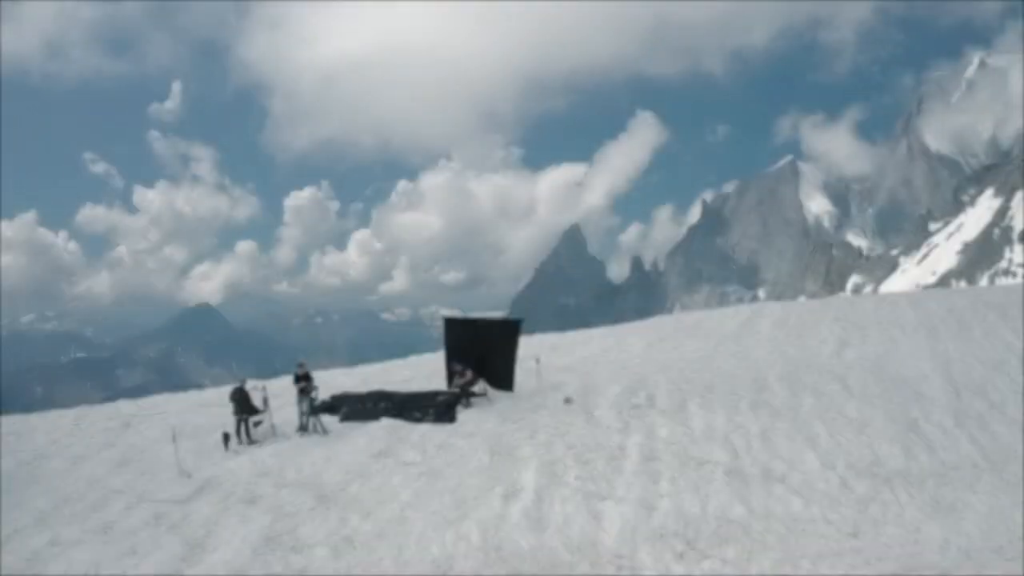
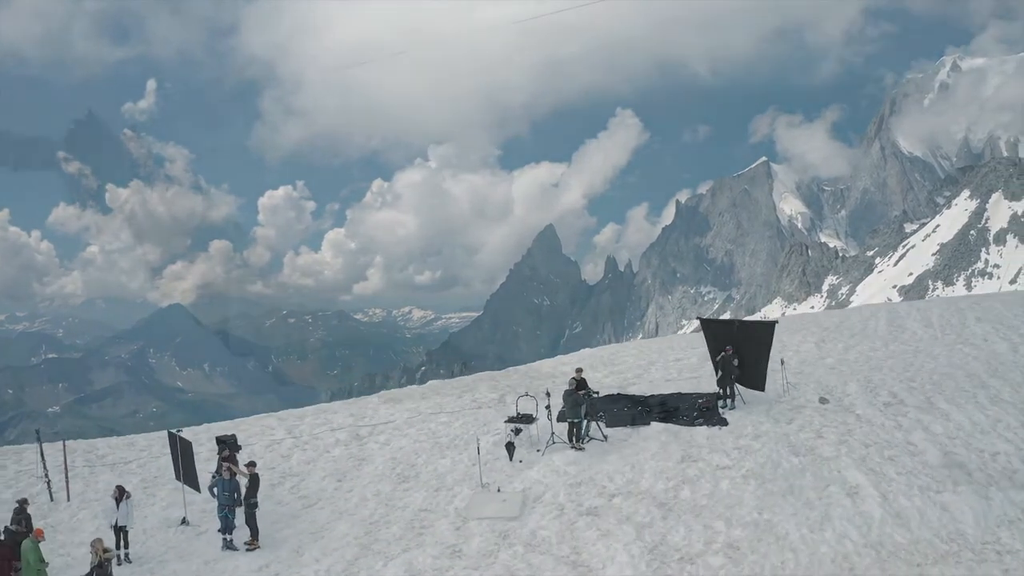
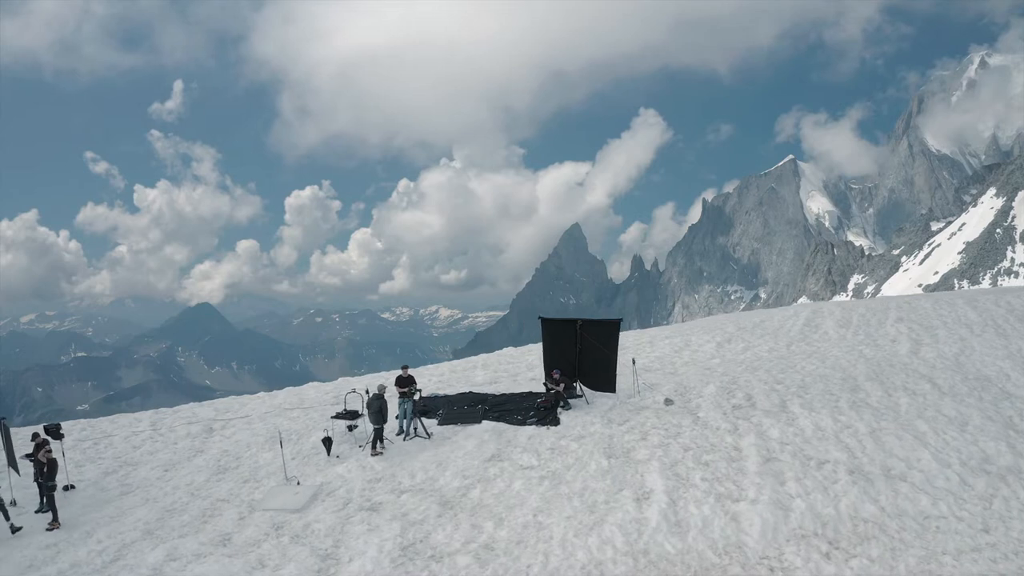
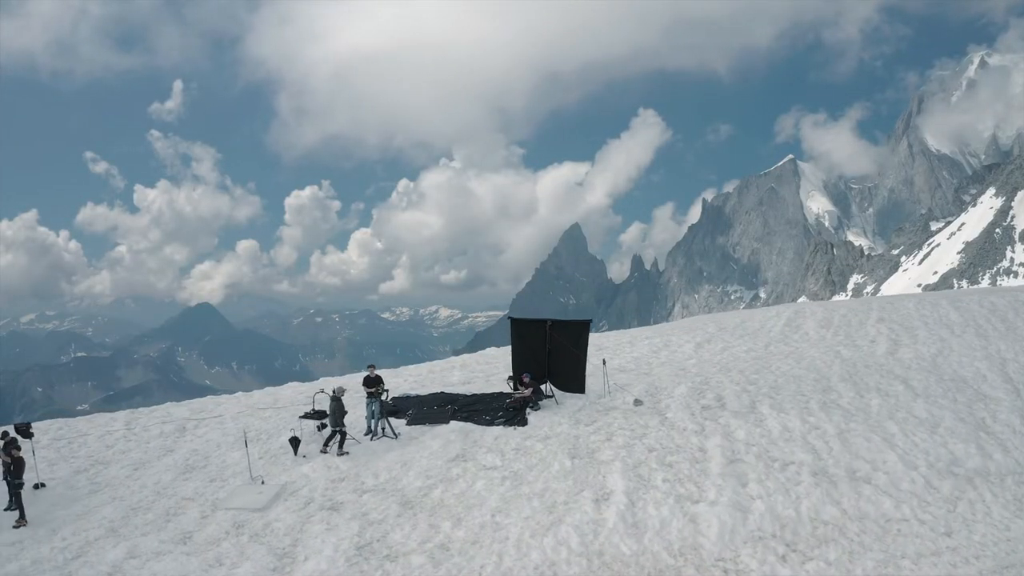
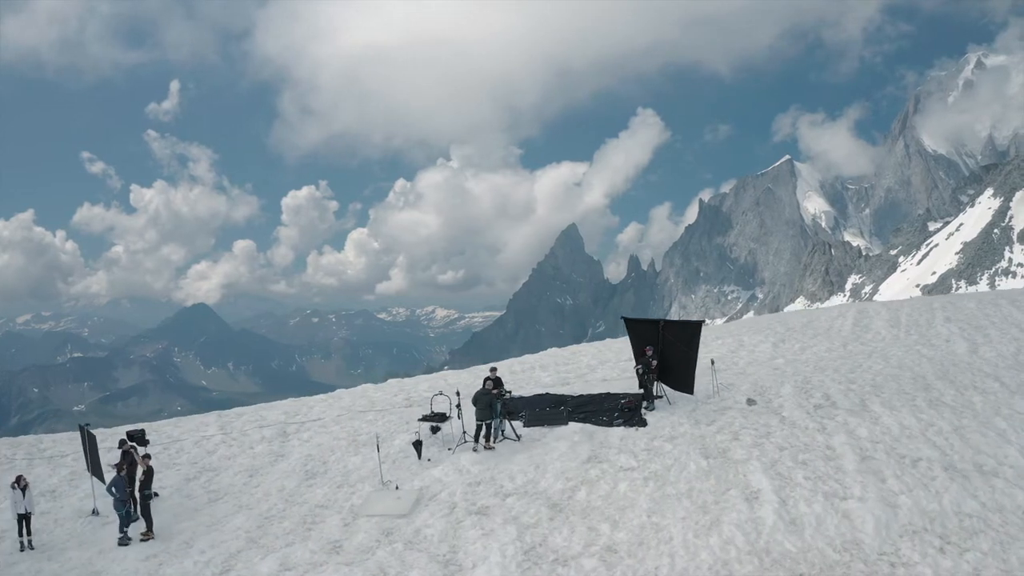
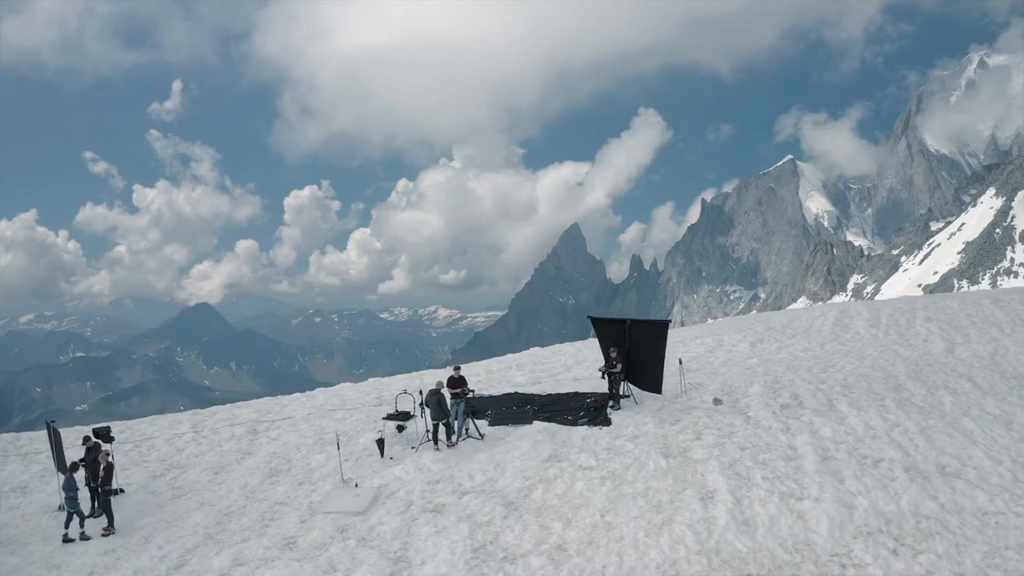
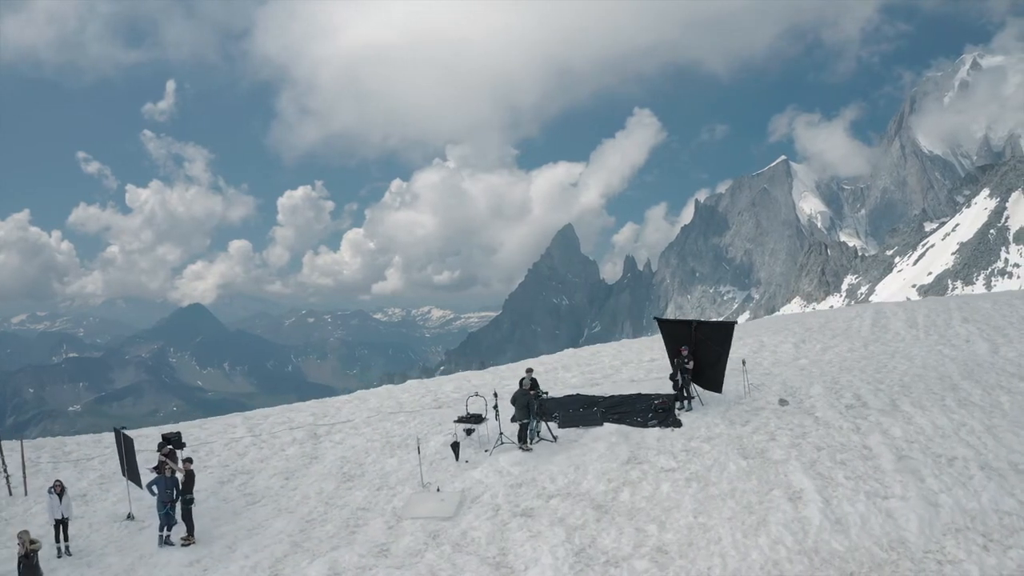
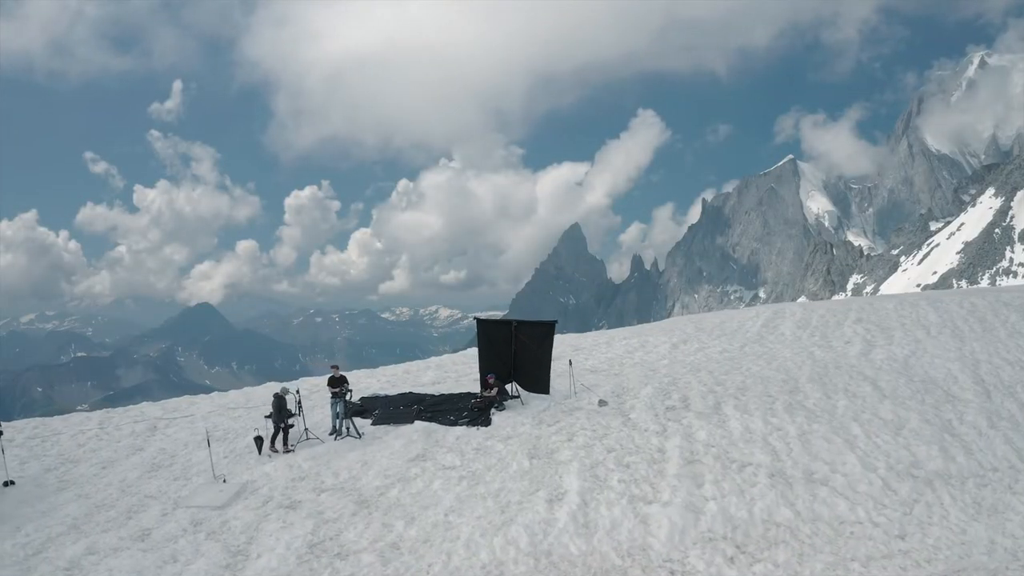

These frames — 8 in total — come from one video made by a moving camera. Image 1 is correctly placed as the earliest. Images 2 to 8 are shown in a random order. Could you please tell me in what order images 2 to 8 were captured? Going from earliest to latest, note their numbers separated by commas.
8, 4, 3, 6, 5, 7, 2
